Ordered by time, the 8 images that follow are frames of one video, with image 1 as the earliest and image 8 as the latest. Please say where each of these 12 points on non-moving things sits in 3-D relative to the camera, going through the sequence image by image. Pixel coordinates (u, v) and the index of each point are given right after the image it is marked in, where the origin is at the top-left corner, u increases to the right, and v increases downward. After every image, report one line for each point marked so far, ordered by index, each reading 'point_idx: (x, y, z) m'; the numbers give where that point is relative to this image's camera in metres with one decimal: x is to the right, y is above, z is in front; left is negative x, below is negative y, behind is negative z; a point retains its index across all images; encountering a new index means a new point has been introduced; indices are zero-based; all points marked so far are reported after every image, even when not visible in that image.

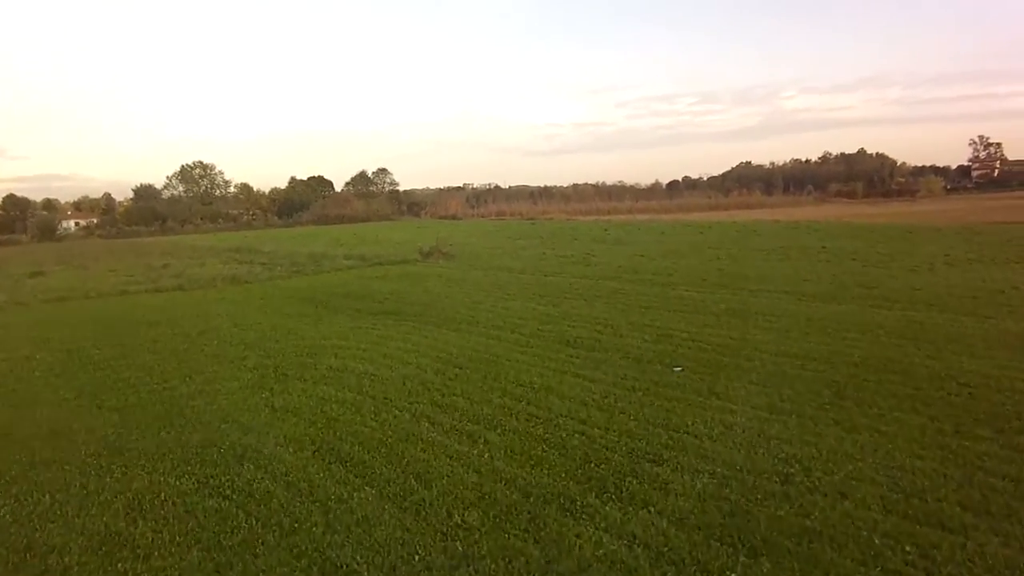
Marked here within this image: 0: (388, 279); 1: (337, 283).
0: (-3.6, +0.2, +19.6) m
1: (-5.0, +0.1, +19.0) m
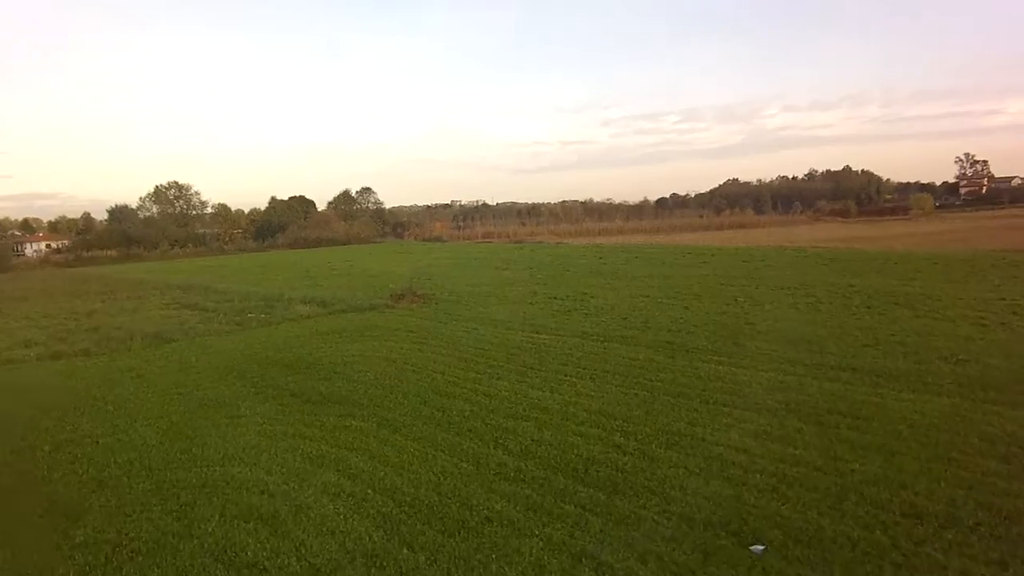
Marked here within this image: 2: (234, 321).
0: (-4.0, -1.2, +16.1) m
1: (-5.3, -1.3, +15.5) m
2: (-7.7, -0.9, +18.6) m
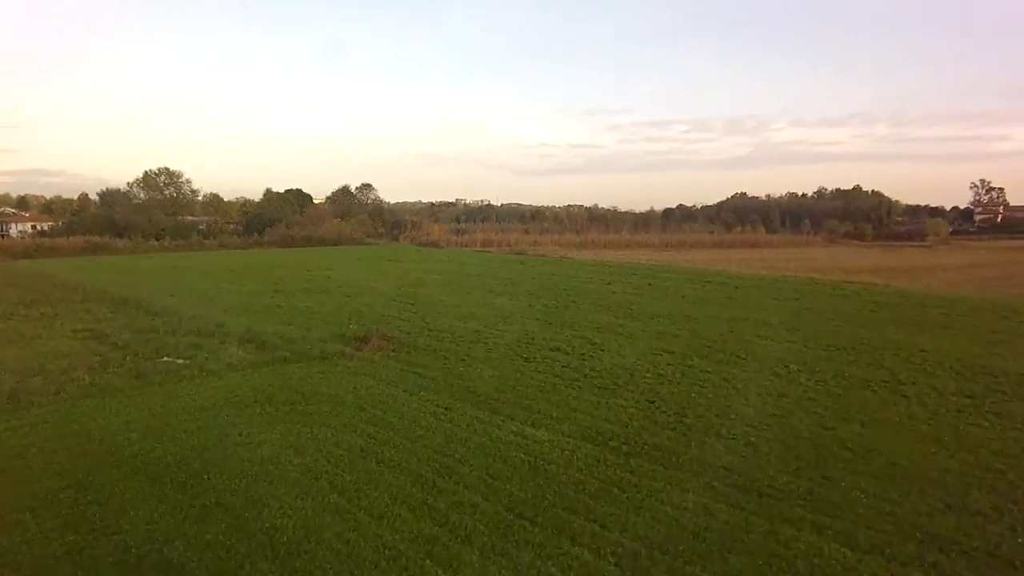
0: (-4.2, -2.2, +11.7) m
1: (-5.6, -2.2, +11.1) m
2: (-8.0, -1.7, +14.2) m
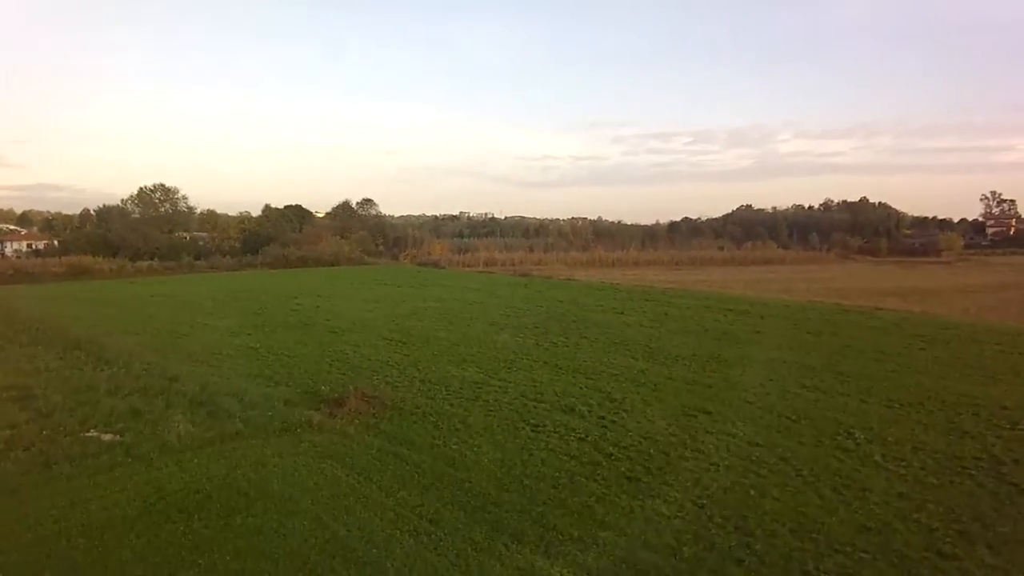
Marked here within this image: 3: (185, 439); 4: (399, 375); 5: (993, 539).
0: (-4.1, -3.2, +8.8) m
1: (-5.5, -3.2, +8.2) m
2: (-7.9, -2.8, +11.4) m
3: (-6.0, -2.7, +12.2) m
4: (-3.0, -2.3, +17.9) m
5: (+6.4, -3.3, +8.9) m
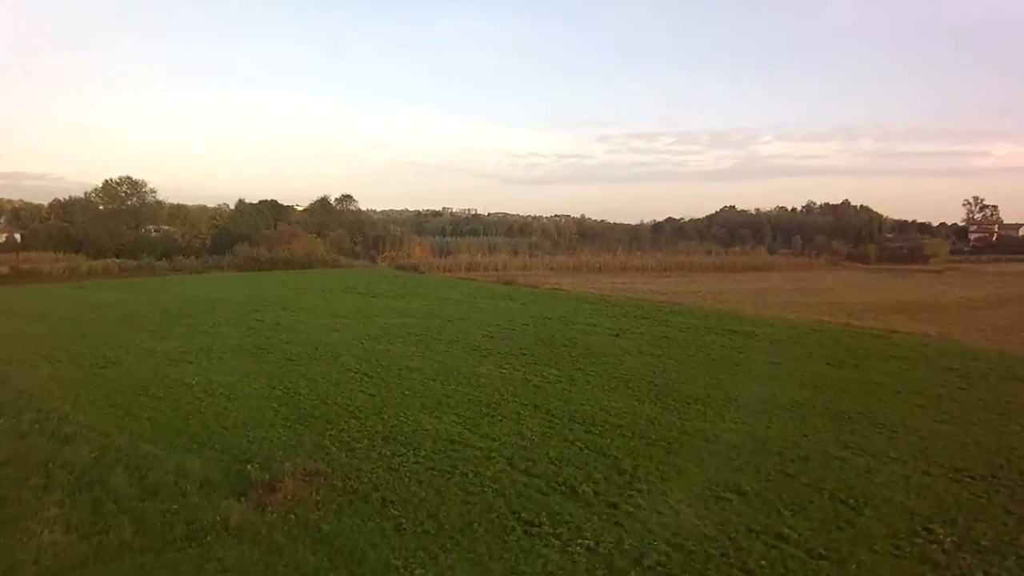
0: (-4.2, -4.0, +5.5) m
1: (-5.6, -4.0, +4.8) m
2: (-8.0, -3.6, +7.9) m
3: (-6.2, -3.5, +8.8) m
4: (-3.4, -3.1, +14.6) m
5: (+6.3, -4.2, +5.9) m
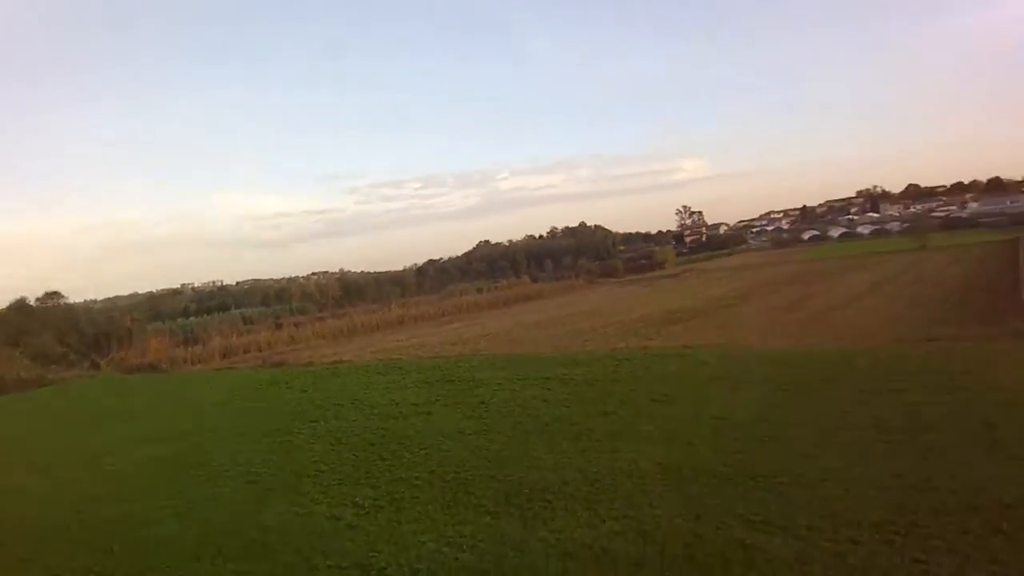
0: (-3.2, -5.7, -0.5) m
1: (-4.2, -5.9, -1.6) m
2: (-7.6, -6.2, +0.5) m
3: (-6.2, -5.9, +2.0) m
4: (-5.6, -5.6, +8.4) m
5: (+6.5, -4.4, +3.4) m
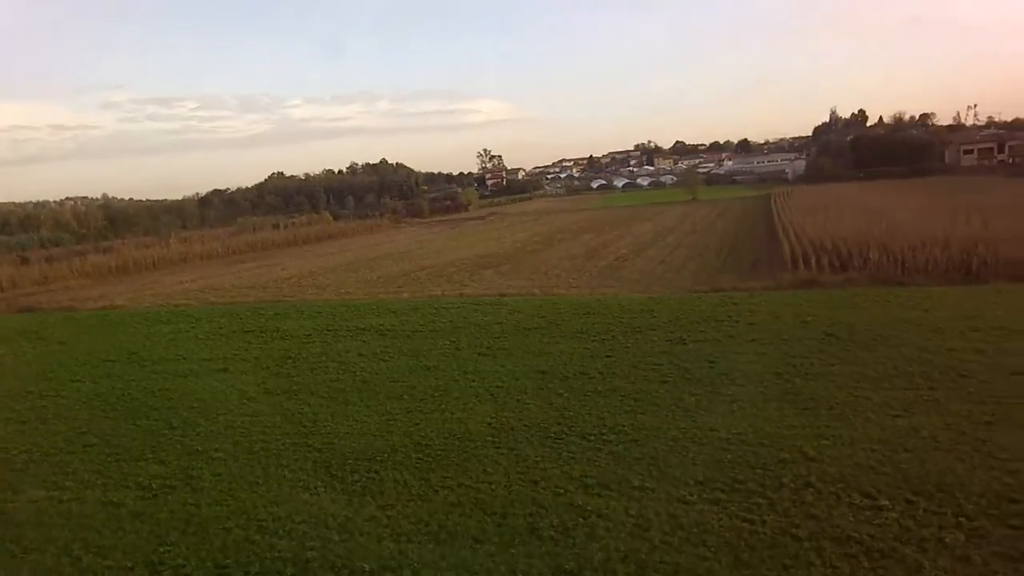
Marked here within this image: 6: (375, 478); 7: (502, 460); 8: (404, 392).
0: (-2.2, -6.1, -2.0) m
1: (-2.9, -6.4, -3.3) m
2: (-6.7, -6.4, -2.3) m
3: (-5.8, -6.0, -0.5) m
4: (-7.0, -5.2, +5.8) m
5: (+6.0, -4.5, +4.5) m
6: (-2.8, -3.8, +13.6) m
7: (-0.2, -3.6, +14.0) m
8: (-3.1, -2.9, +19.1) m
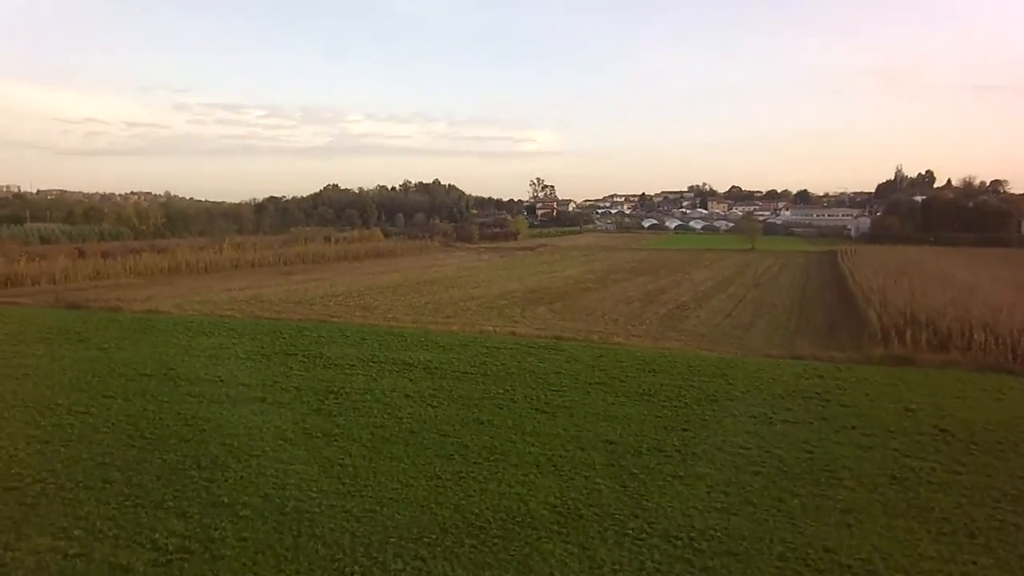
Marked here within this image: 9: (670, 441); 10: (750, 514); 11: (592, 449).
0: (-2.1, -6.4, -4.2) m
1: (-2.8, -6.6, -5.4) m
2: (-6.6, -6.3, -4.2) m
3: (-5.5, -6.1, -2.4) m
4: (-6.4, -5.4, +3.9) m
5: (+6.6, -5.9, +1.8) m
6: (-1.5, -4.8, +11.5) m
7: (+1.1, -4.8, +11.7) m
8: (-1.4, -4.1, +17.1) m
9: (+4.2, -4.0, +17.6) m
10: (+5.0, -4.6, +13.4) m
11: (+2.1, -4.1, +17.1) m
